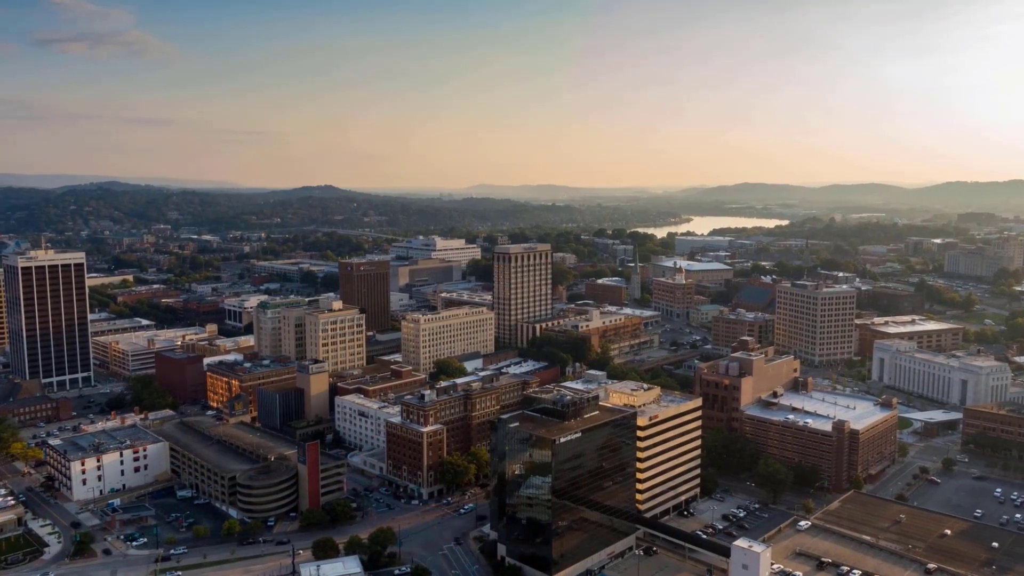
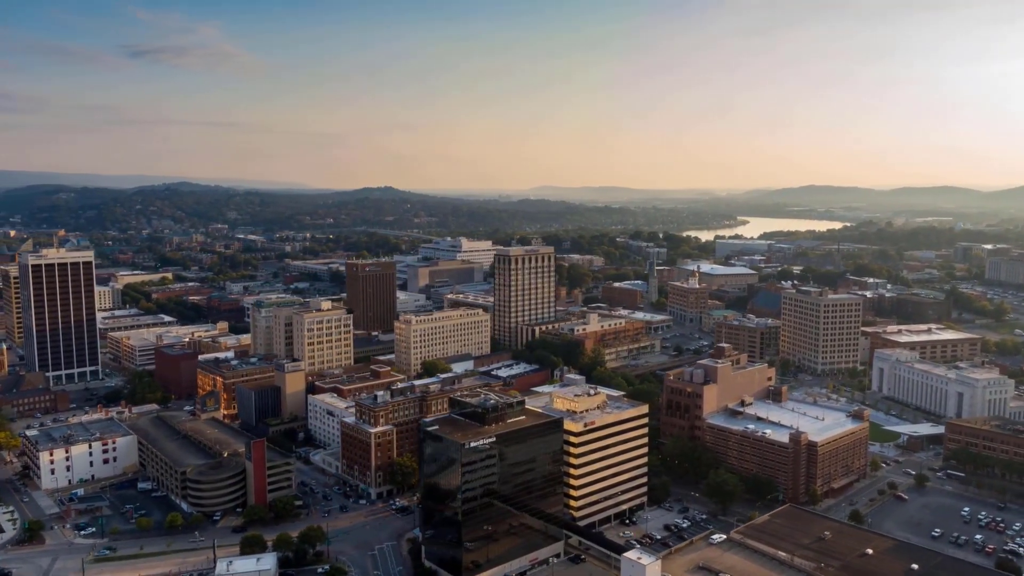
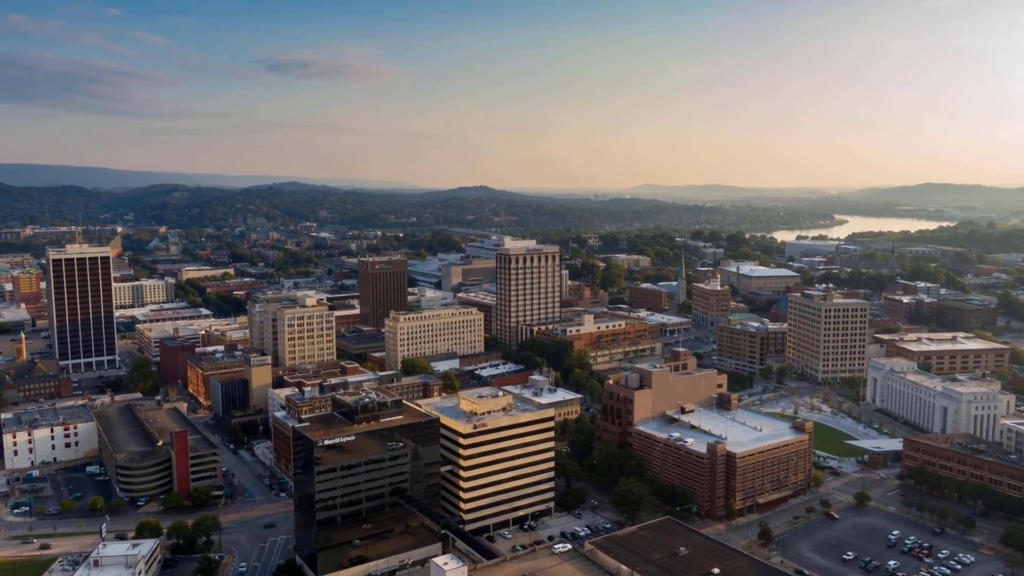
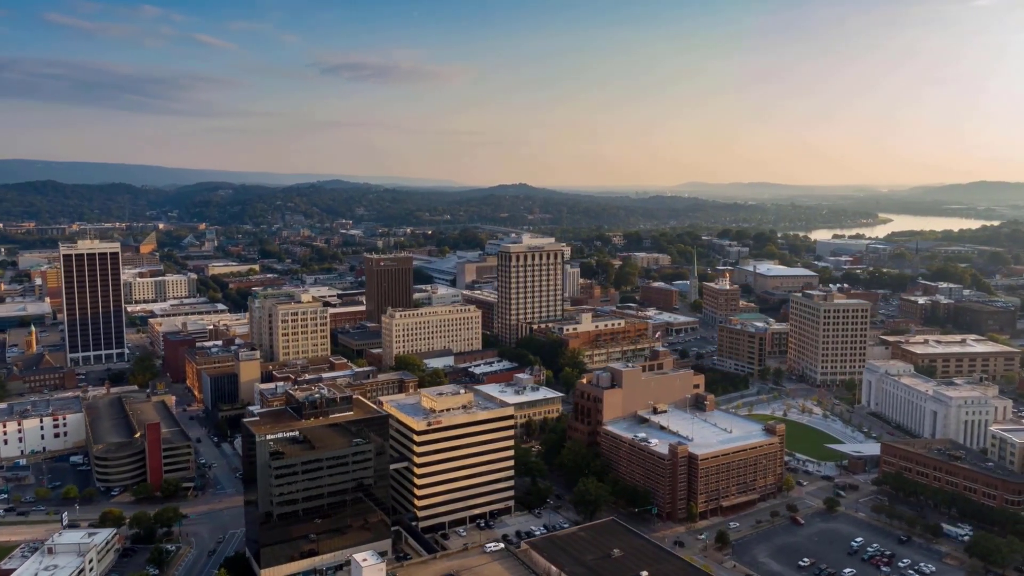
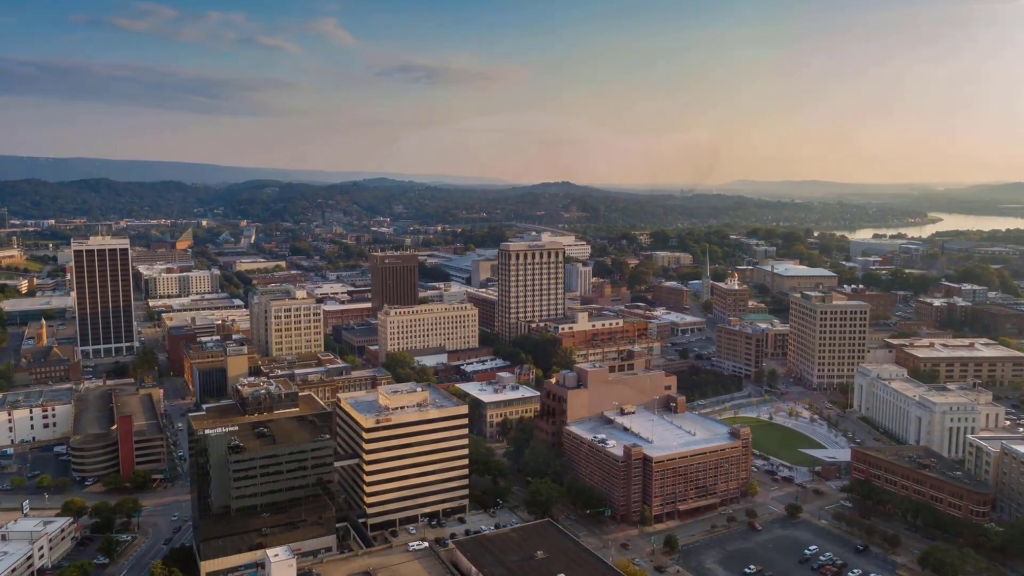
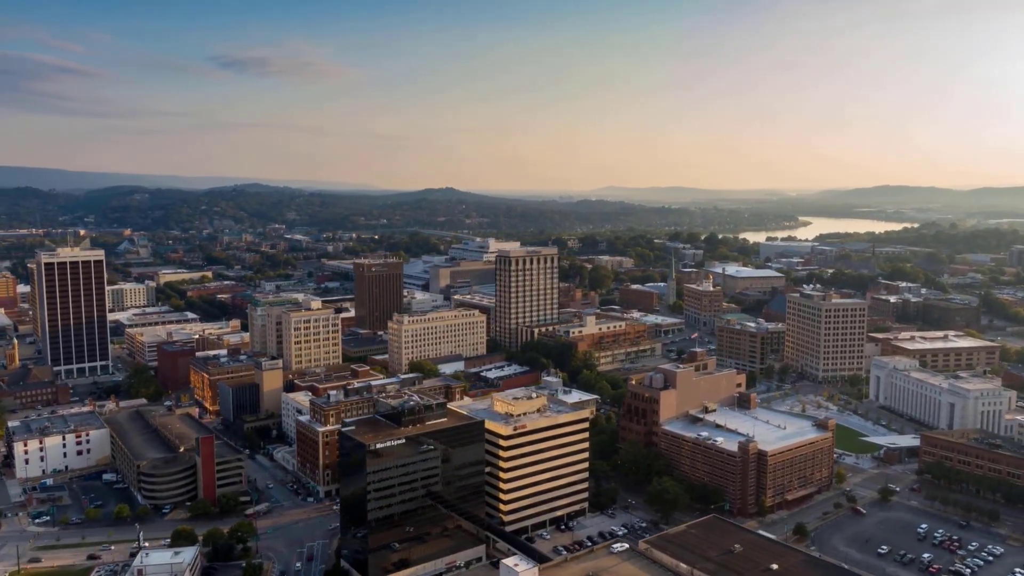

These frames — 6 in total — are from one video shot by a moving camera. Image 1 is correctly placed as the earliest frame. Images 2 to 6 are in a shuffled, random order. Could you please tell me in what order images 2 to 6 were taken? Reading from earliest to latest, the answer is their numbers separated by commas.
2, 6, 3, 4, 5
